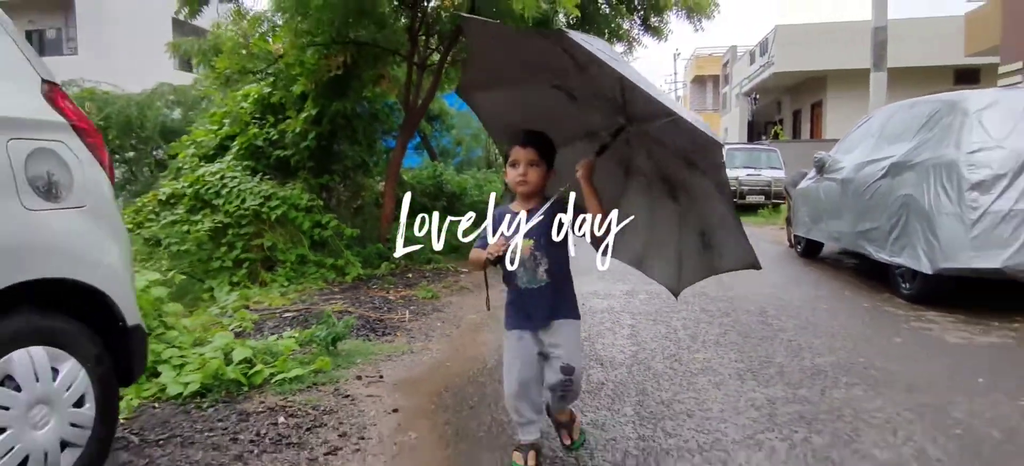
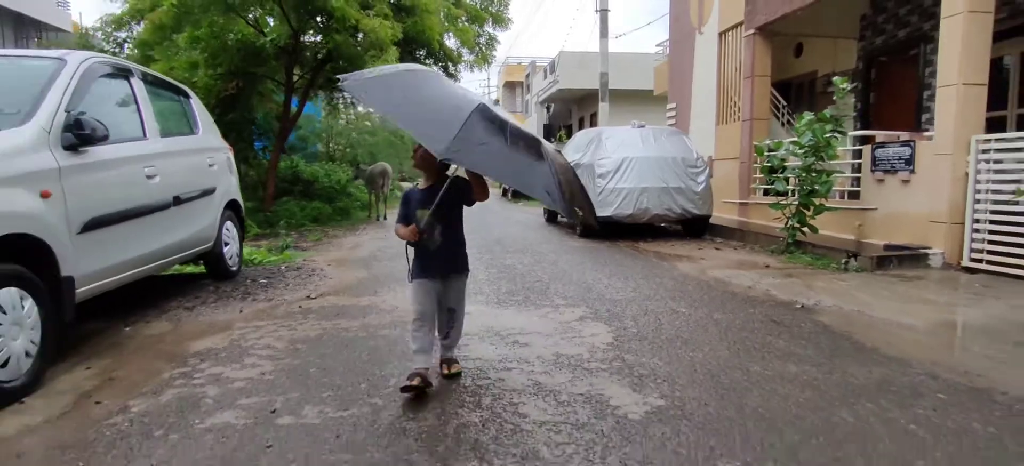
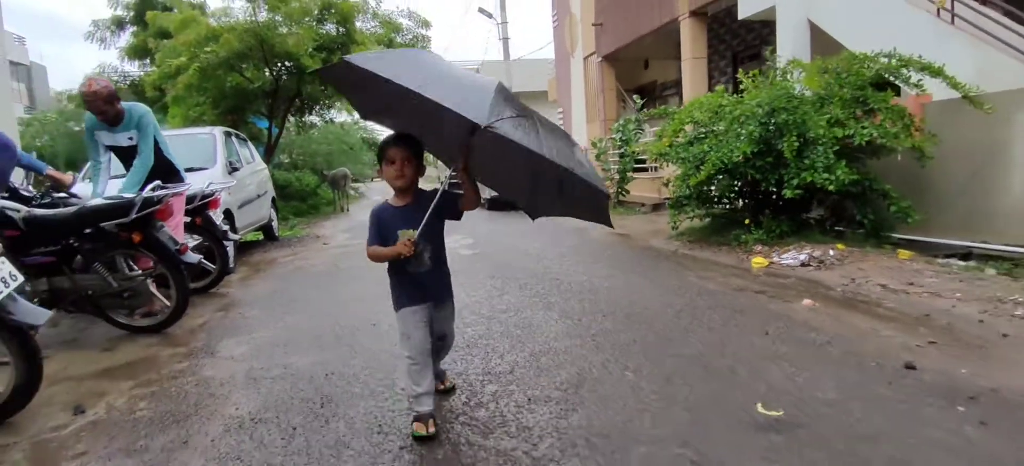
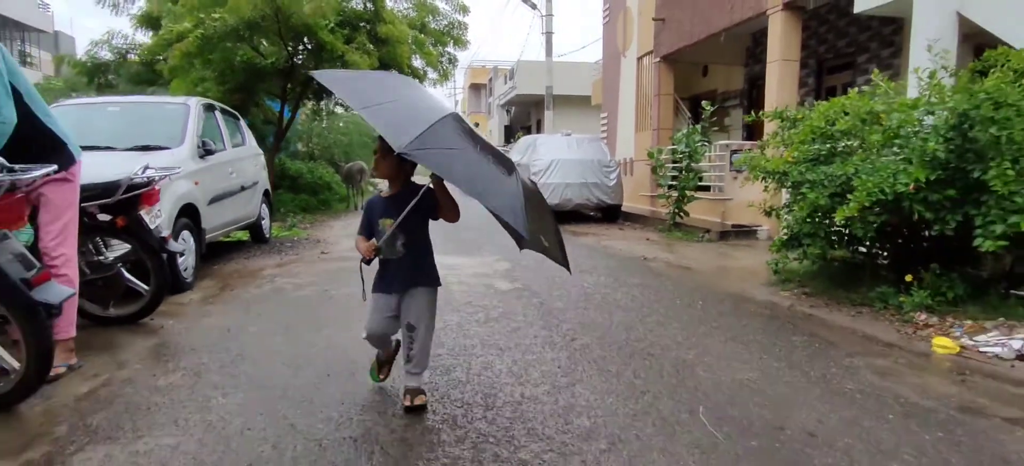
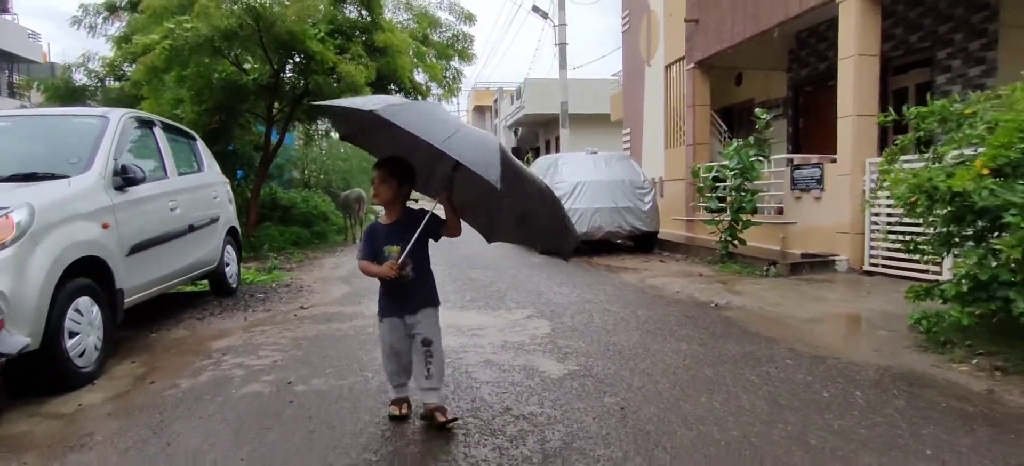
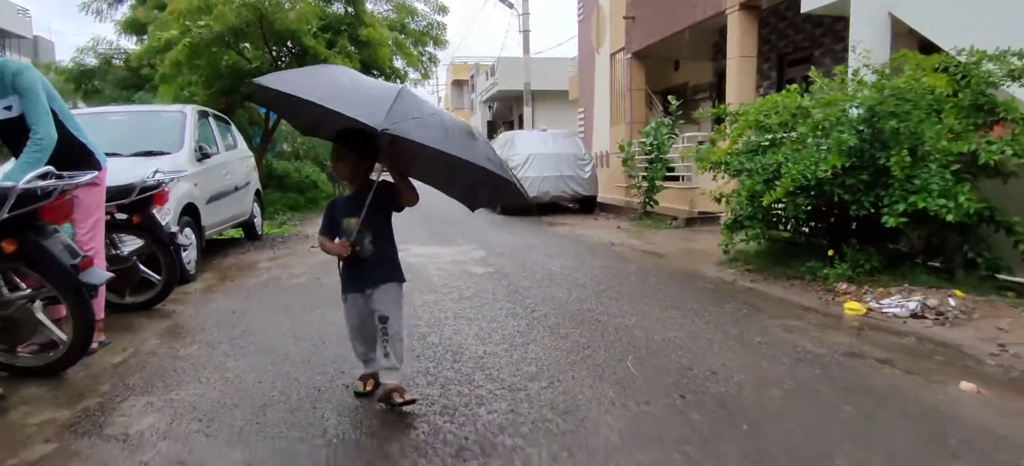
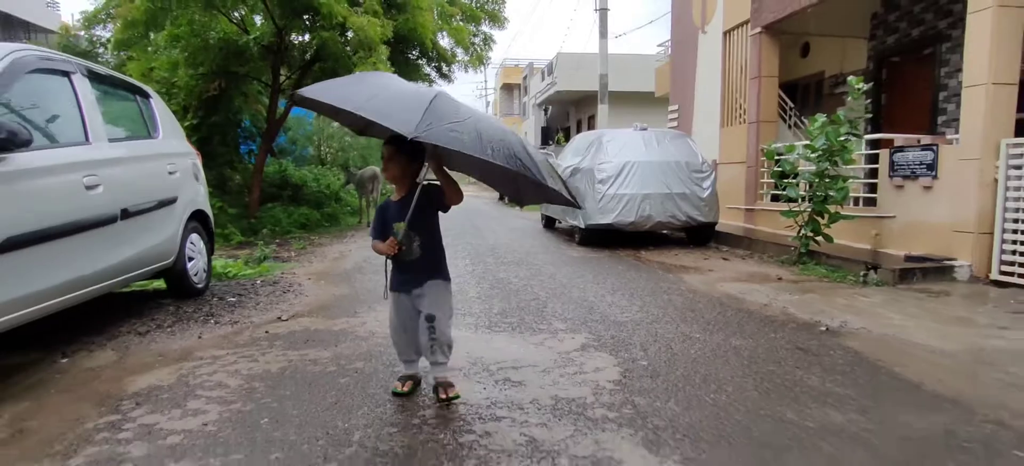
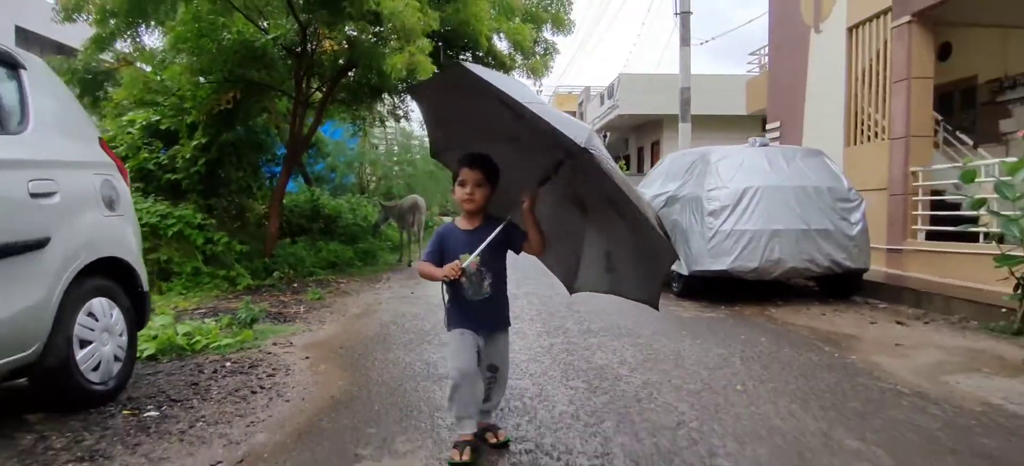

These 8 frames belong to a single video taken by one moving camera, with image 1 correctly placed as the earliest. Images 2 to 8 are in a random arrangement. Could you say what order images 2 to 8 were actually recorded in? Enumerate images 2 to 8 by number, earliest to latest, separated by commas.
8, 7, 2, 5, 4, 6, 3
